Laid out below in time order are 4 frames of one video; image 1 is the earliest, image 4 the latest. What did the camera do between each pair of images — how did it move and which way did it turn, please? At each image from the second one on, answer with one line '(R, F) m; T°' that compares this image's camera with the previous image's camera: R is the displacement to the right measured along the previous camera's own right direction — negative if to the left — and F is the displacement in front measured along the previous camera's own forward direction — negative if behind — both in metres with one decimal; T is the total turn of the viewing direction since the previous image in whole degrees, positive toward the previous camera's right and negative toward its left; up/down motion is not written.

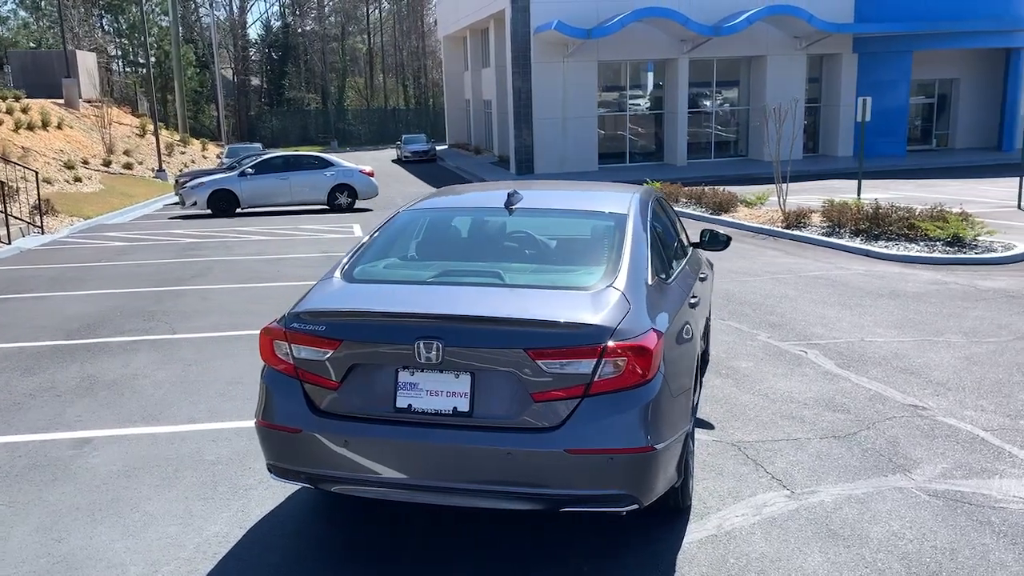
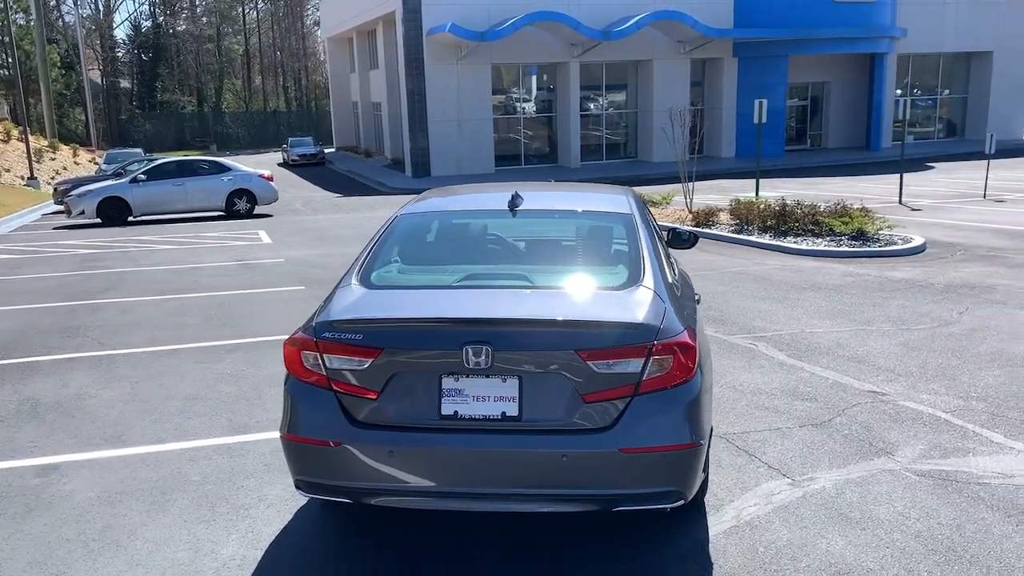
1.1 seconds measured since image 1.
(-0.6, +0.1) m; +7°
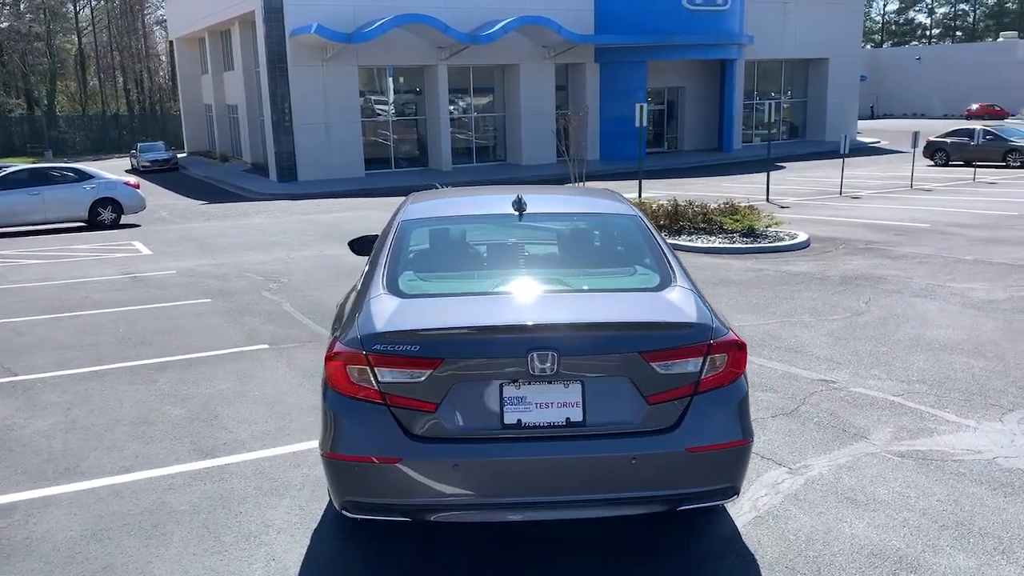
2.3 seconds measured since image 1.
(-0.8, +0.1) m; +9°
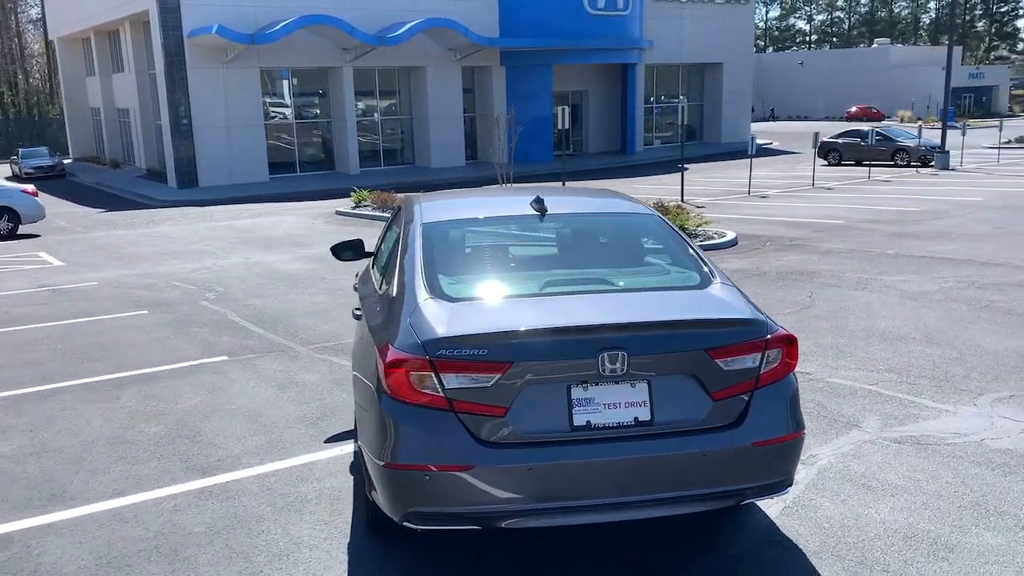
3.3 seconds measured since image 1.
(-0.7, +0.1) m; +7°
